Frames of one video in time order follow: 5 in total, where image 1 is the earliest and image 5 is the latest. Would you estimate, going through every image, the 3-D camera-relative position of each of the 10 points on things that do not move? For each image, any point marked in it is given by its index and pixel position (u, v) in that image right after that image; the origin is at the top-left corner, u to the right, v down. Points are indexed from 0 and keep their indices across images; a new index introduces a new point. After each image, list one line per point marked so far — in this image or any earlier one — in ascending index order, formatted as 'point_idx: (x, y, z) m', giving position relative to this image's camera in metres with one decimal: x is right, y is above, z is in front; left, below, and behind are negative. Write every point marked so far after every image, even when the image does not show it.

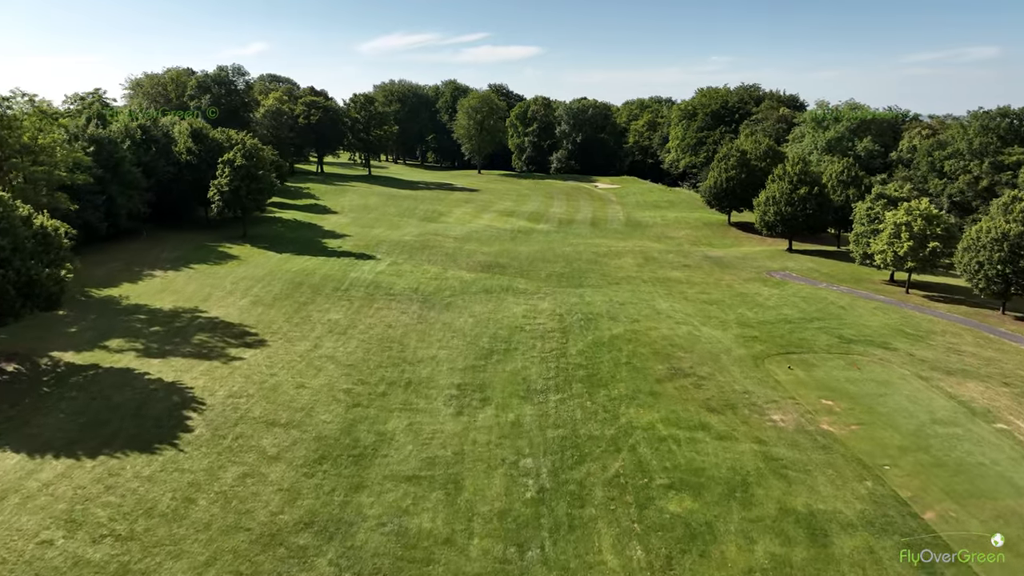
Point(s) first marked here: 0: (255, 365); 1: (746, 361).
0: (-5.6, -1.7, +15.5) m
1: (+5.0, -1.6, +15.2) m
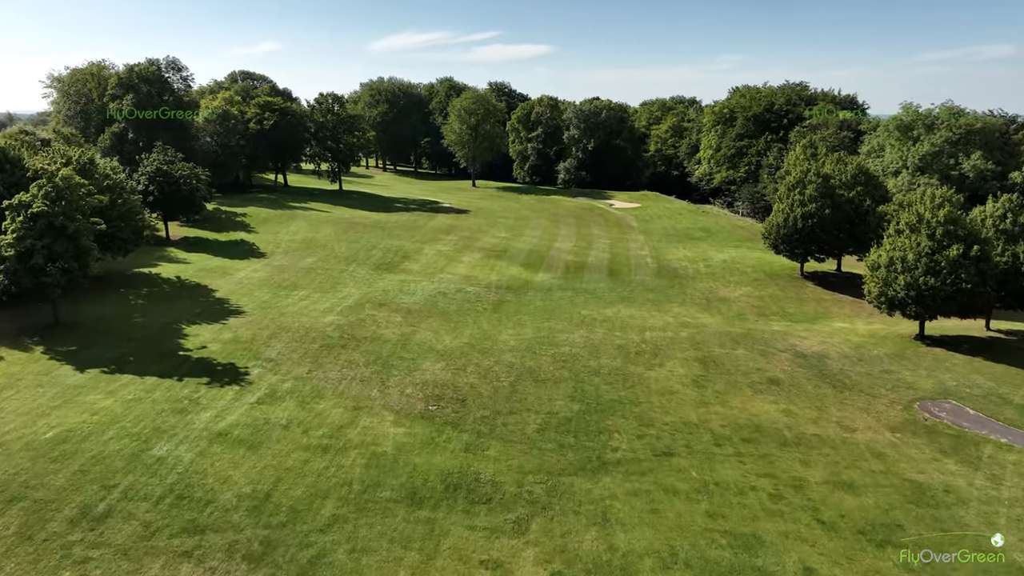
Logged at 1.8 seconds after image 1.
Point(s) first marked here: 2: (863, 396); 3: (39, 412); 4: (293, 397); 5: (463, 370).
0: (-6.5, -5.1, +3.3) m
1: (+4.0, -5.0, +2.8) m
2: (+8.7, -2.7, +17.8) m
3: (-9.4, -2.5, +14.2) m
4: (-4.9, -2.4, +16.1) m
5: (-1.2, -2.1, +18.4) m
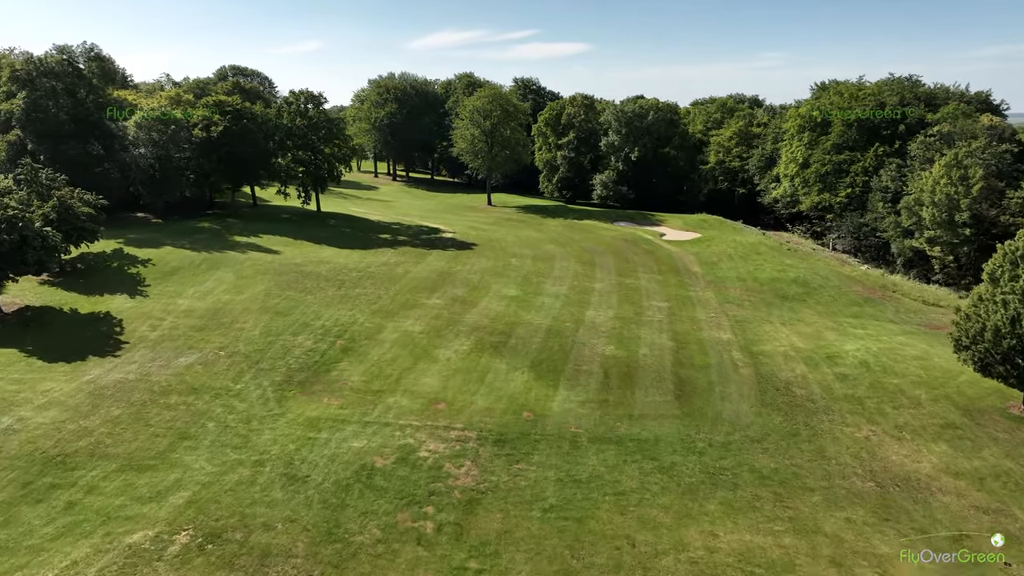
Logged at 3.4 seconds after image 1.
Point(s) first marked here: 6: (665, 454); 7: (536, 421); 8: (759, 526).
0: (-7.9, -8.6, -9.9) m
1: (+2.6, -8.7, -10.9) m
2: (+8.0, -6.4, +3.8) m
3: (-10.3, -6.0, +1.1) m
4: (-5.7, -6.0, +2.7) m
5: (-2.0, -5.7, +4.9) m
6: (+3.6, -3.8, +16.7) m
7: (+0.6, -3.3, +18.2) m
8: (+4.6, -4.4, +13.5) m
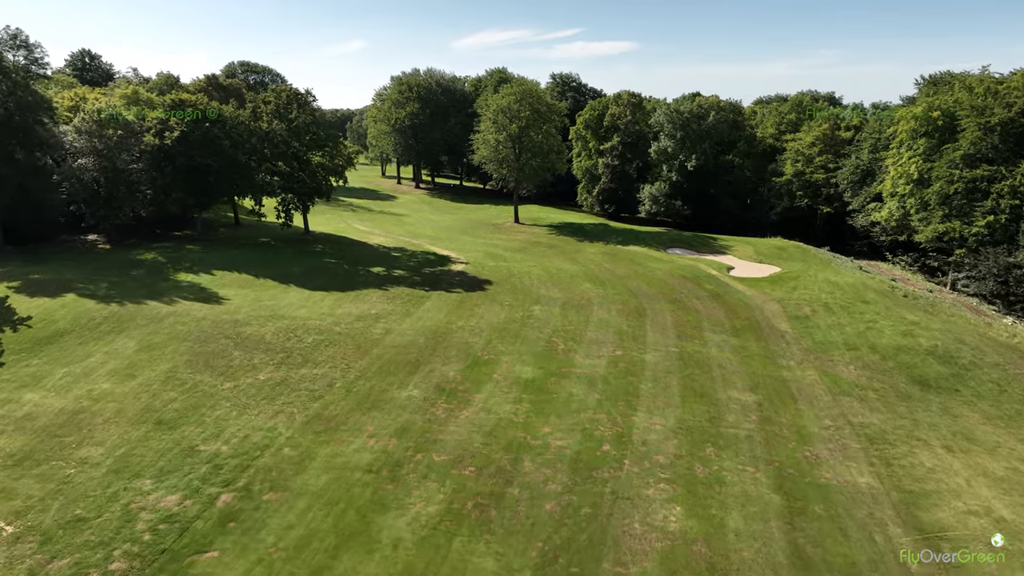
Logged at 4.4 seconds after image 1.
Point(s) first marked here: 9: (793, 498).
0: (-10.0, -10.9, -19.0) m
1: (+0.4, -11.1, -20.6) m
2: (+6.7, -8.9, -6.2) m
3: (-11.7, -8.3, -7.8) m
4: (-7.0, -8.3, -6.5) m
5: (-3.1, -8.1, -4.5) m
6: (+3.1, -6.2, +6.9) m
7: (+0.2, -5.7, +8.6) m
8: (+4.0, -6.9, +3.7) m
9: (+5.9, -4.4, +15.1) m
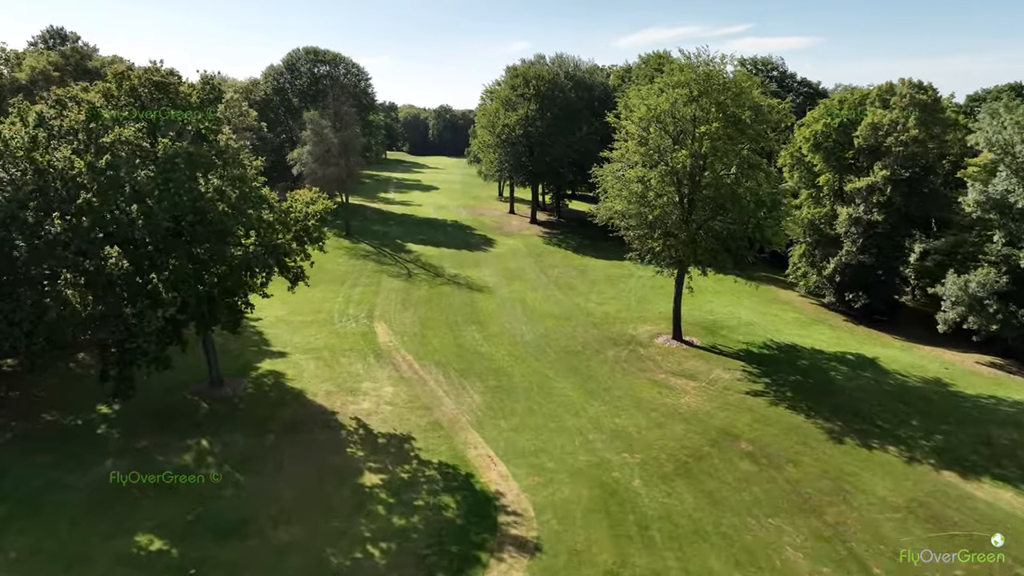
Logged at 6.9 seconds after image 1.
0: (-19.4, -16.8, -41.2) m
1: (-9.6, -17.5, -44.9) m
2: (-0.4, -15.7, -32.2) m
3: (-18.7, -14.1, -30.0) m
4: (-13.8, -14.4, -29.6) m
5: (-9.6, -14.3, -28.5) m
6: (-1.1, -12.8, -18.6) m
7: (-3.5, -12.2, -16.3) m
8: (-0.9, -13.5, -21.9) m
9: (+3.5, -11.2, -11.2) m
